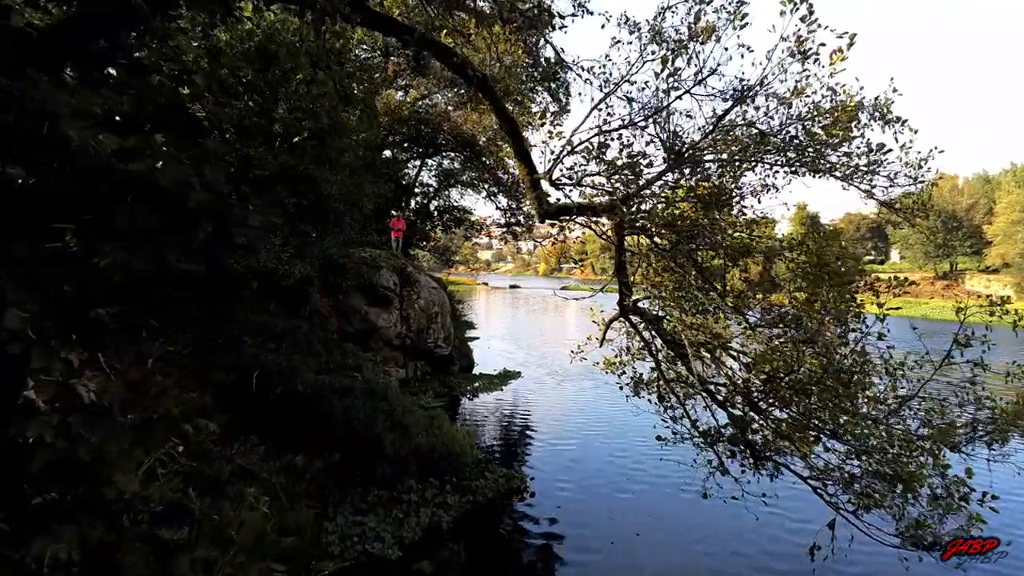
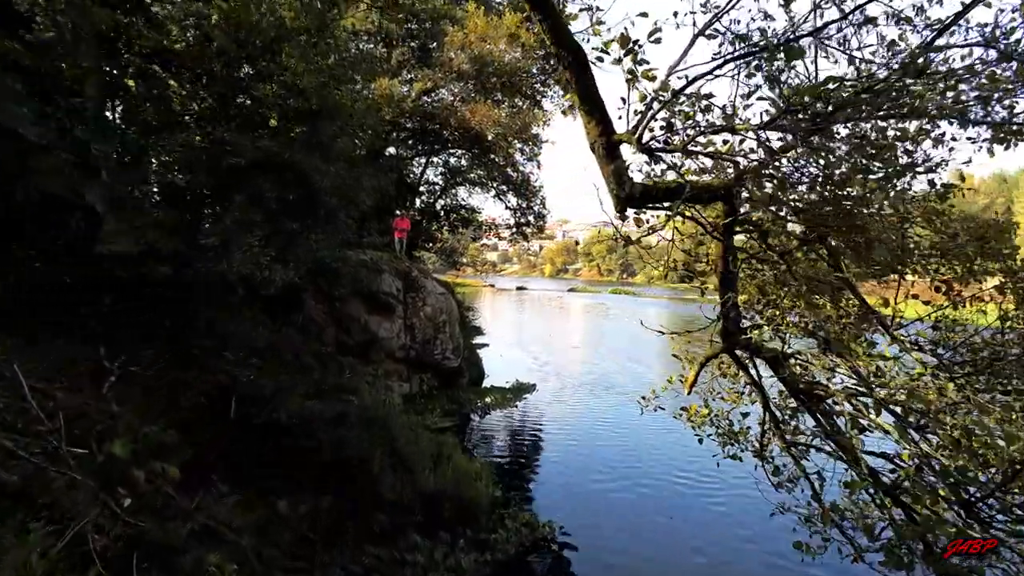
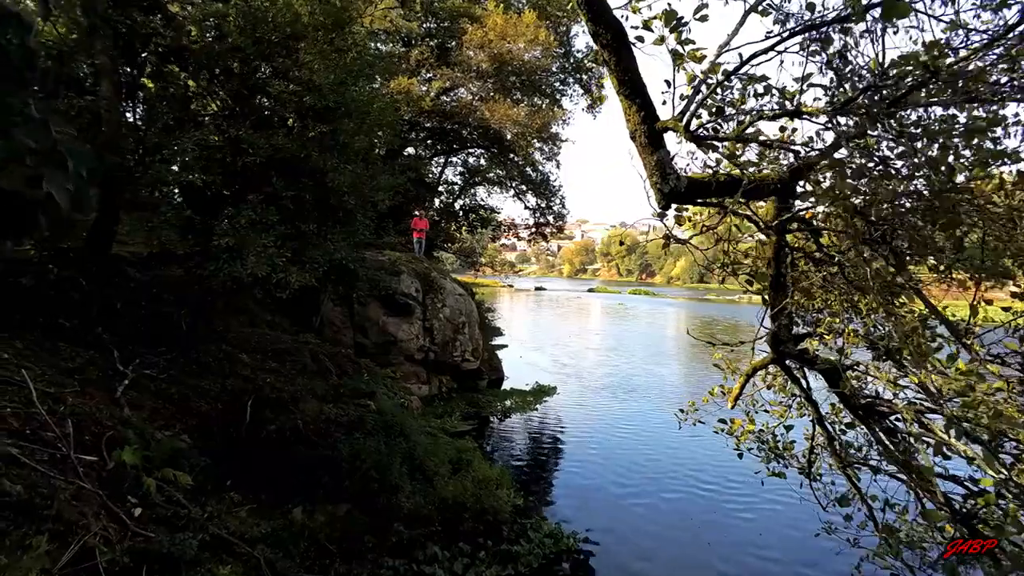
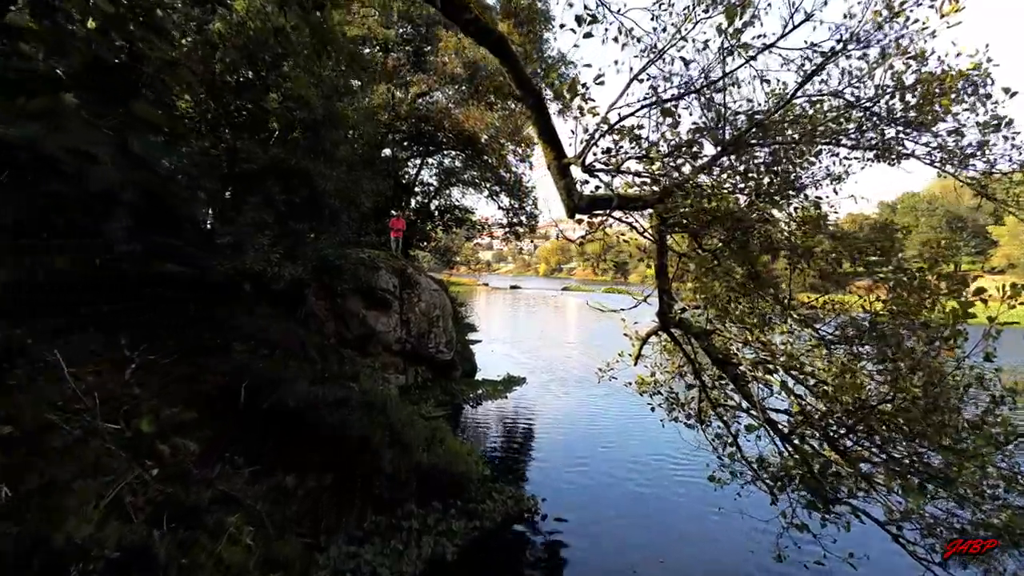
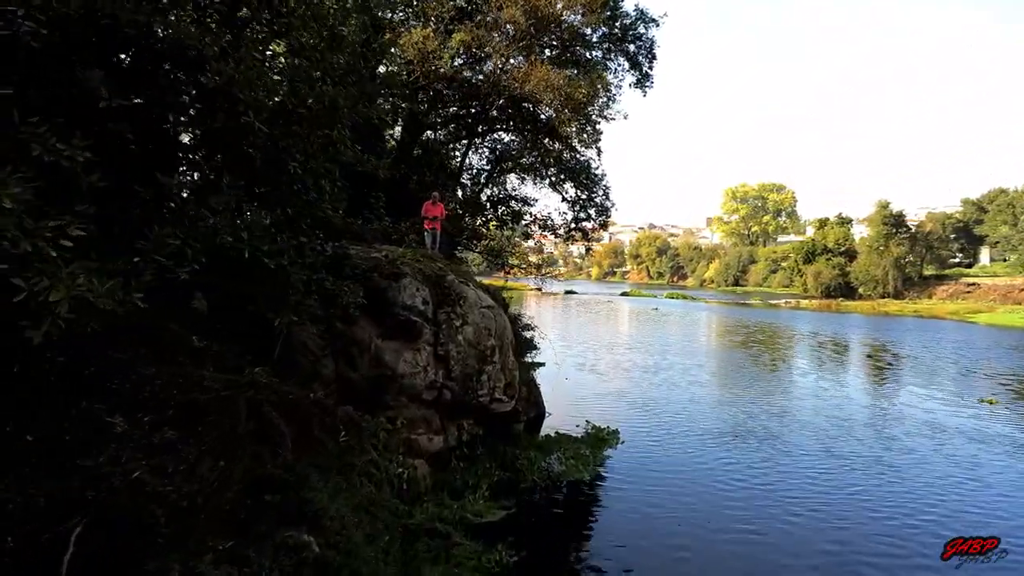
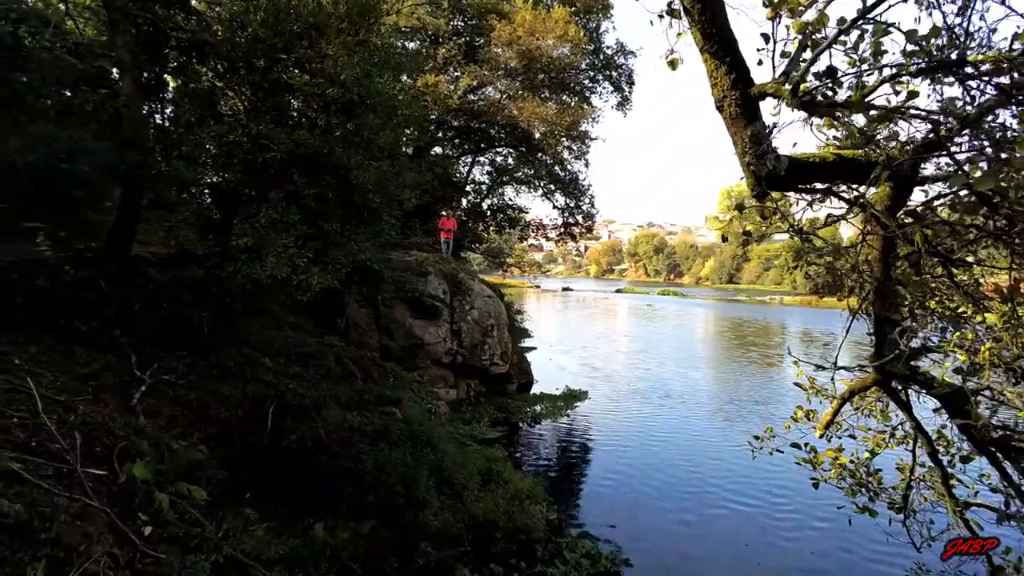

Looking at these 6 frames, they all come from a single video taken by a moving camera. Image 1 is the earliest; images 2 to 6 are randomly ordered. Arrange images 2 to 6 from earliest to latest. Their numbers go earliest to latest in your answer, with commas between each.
4, 2, 3, 6, 5
